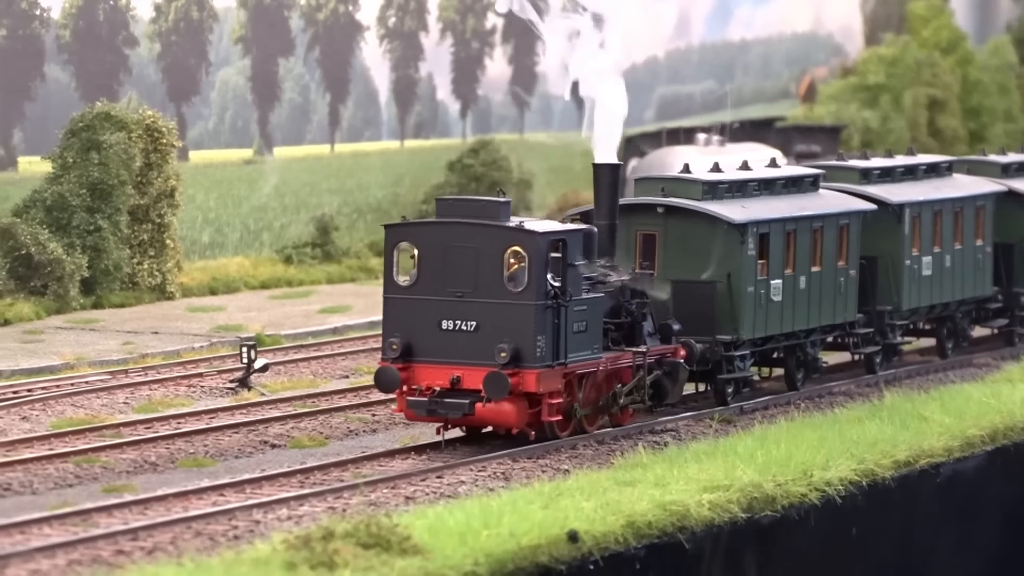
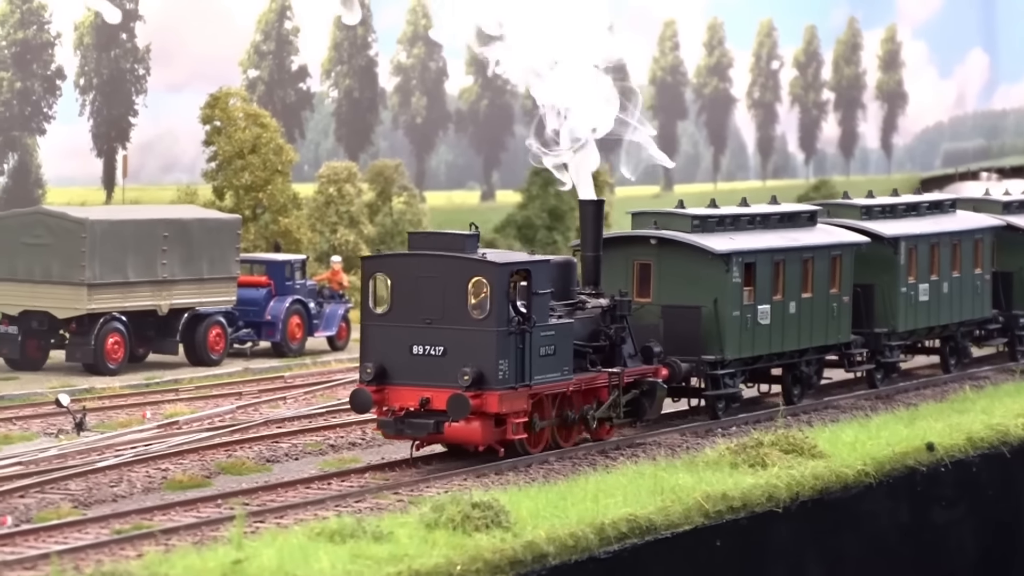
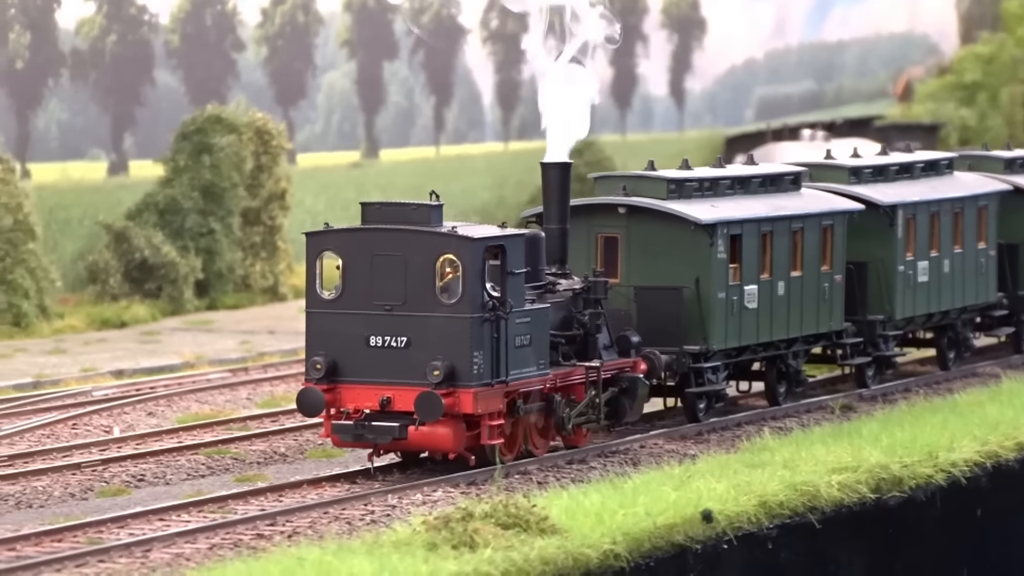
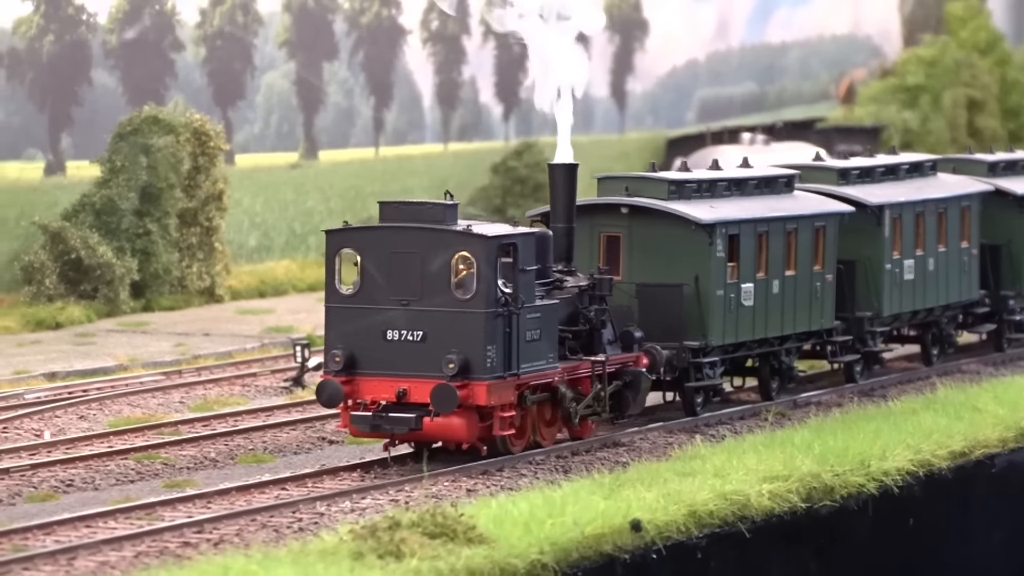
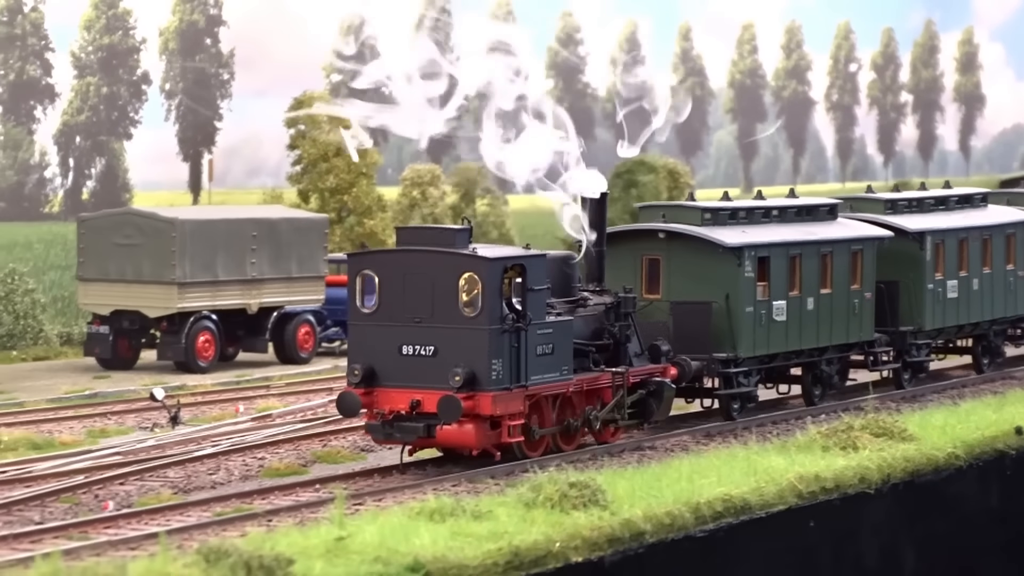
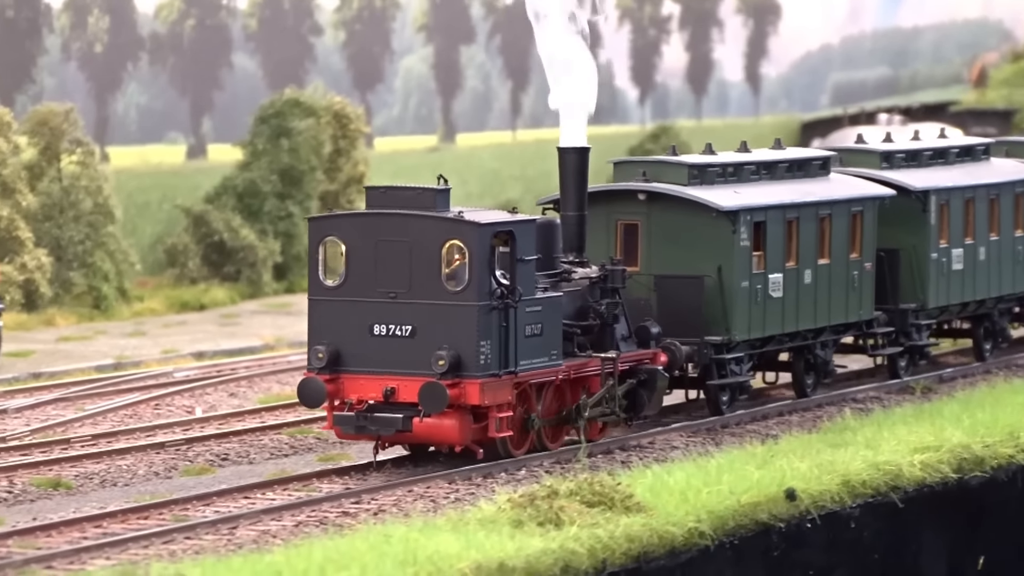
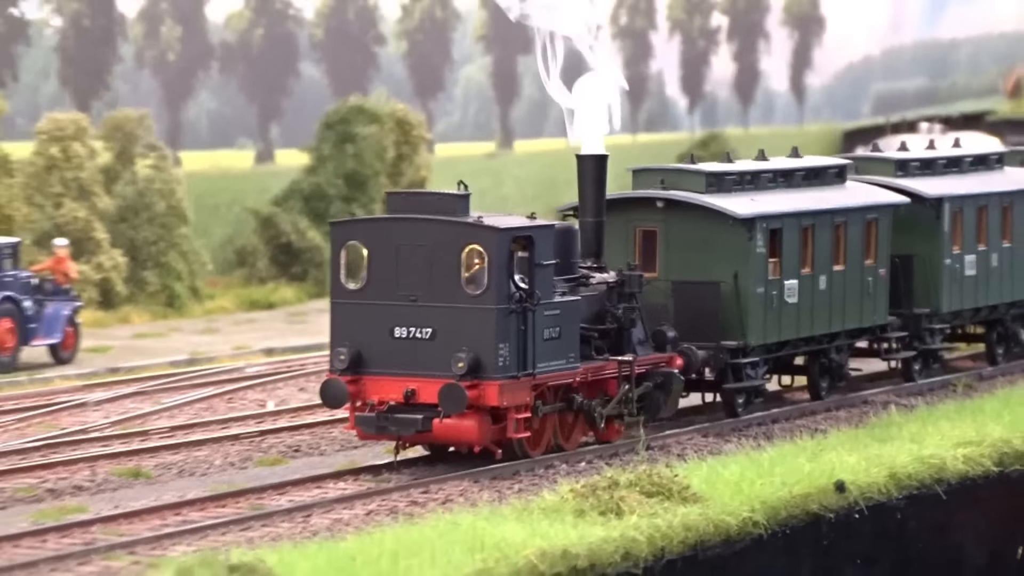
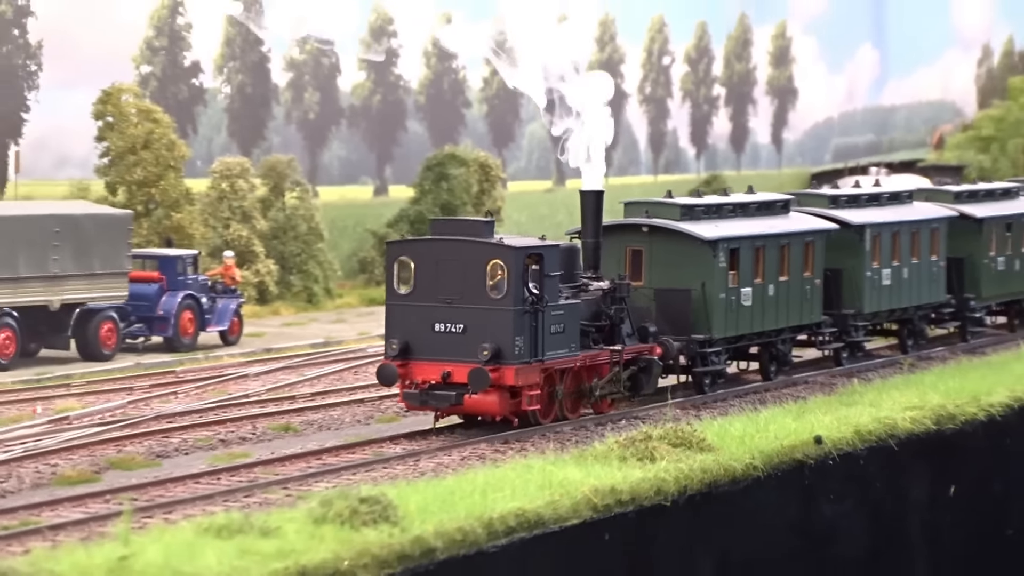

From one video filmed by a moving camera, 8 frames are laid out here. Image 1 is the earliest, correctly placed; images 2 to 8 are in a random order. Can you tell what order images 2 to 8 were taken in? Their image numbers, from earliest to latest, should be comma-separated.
4, 3, 6, 7, 8, 2, 5
